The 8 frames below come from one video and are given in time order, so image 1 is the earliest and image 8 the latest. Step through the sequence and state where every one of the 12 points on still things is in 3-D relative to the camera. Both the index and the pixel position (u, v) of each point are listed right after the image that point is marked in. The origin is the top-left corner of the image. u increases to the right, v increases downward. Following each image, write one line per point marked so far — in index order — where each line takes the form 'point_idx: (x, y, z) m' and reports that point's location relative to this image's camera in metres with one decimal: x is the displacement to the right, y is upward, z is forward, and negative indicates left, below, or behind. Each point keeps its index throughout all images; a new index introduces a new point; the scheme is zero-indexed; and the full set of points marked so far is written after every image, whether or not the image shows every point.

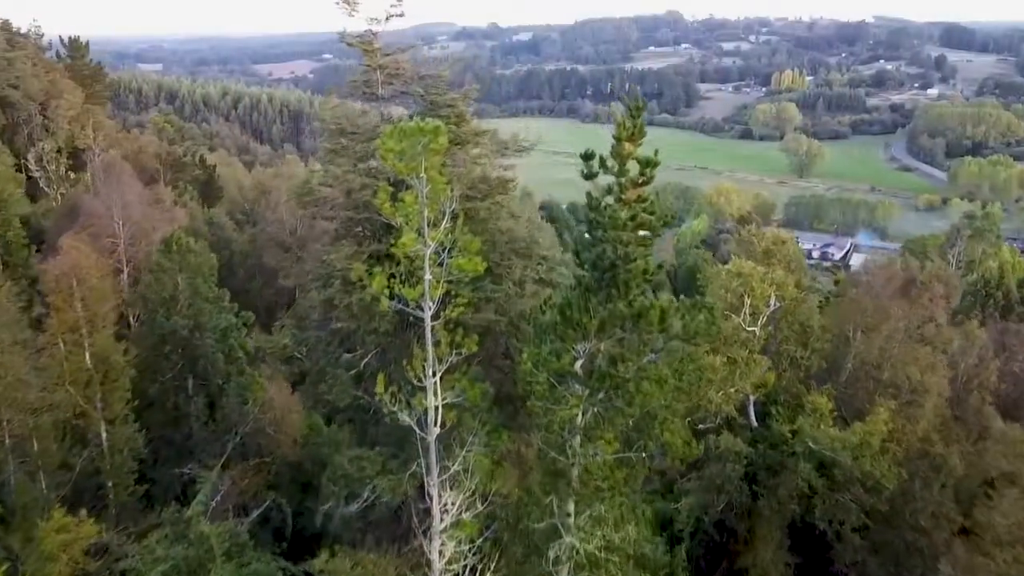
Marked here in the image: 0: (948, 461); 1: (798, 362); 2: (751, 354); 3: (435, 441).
0: (+7.2, -2.9, +13.2) m
1: (+5.1, -1.3, +14.3) m
2: (+3.9, -1.1, +13.1) m
3: (-0.7, -1.4, +7.2) m
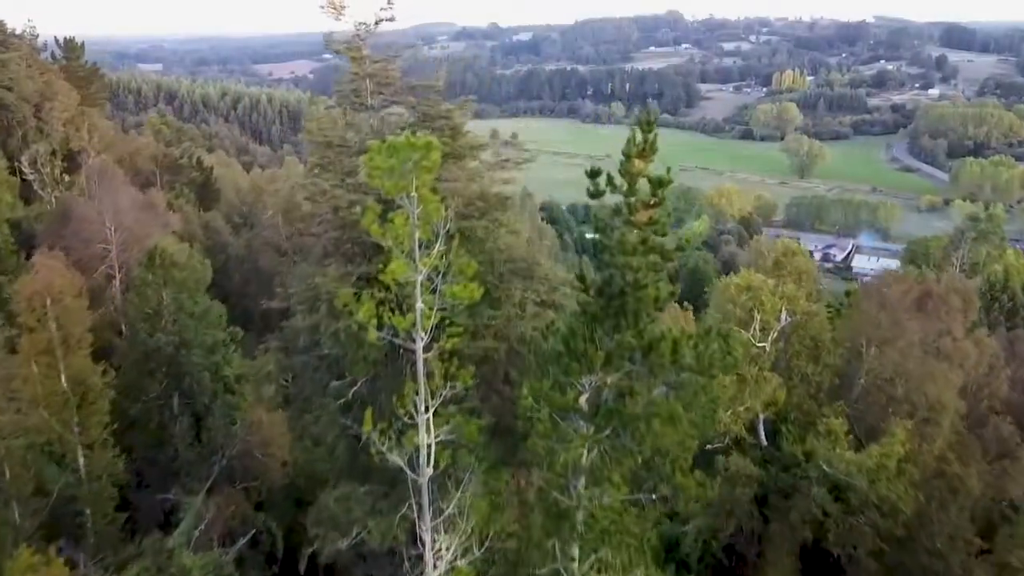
0: (+7.2, -3.1, +12.7) m
1: (+5.1, -1.6, +13.7) m
2: (+3.9, -1.3, +12.6) m
3: (-0.7, -1.6, +6.7) m
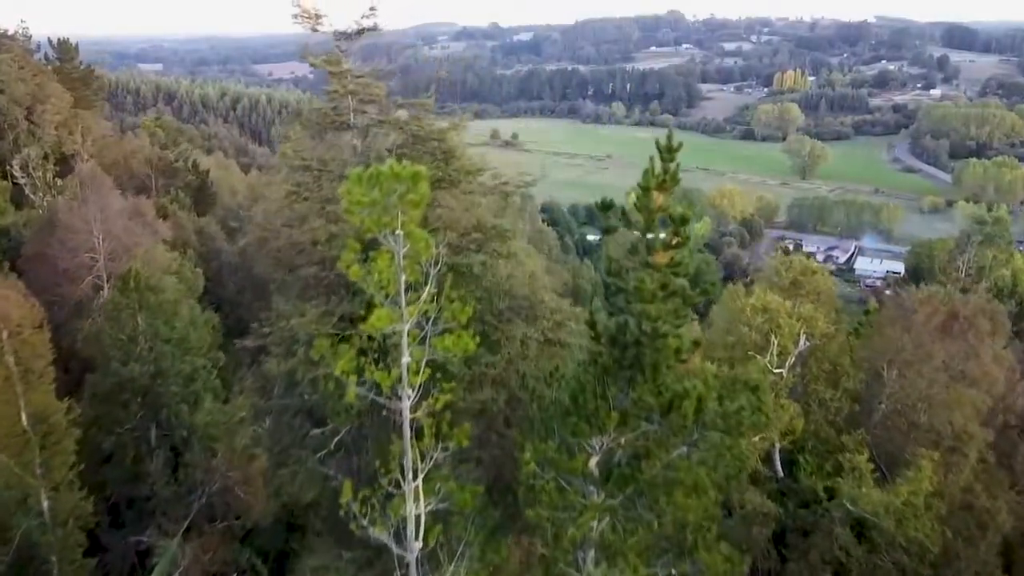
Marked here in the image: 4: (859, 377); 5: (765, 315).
0: (+7.2, -3.4, +11.9) m
1: (+5.1, -1.9, +13.0) m
2: (+3.9, -1.6, +11.8) m
3: (-0.7, -2.0, +5.9) m
4: (+5.8, -1.5, +13.3) m
5: (+4.0, -0.4, +12.7) m
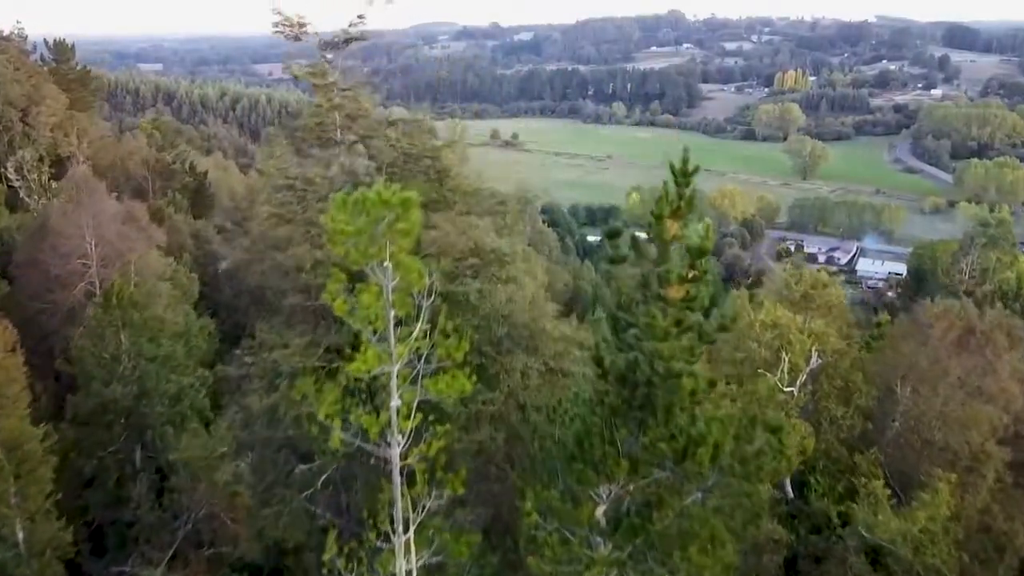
0: (+7.2, -3.6, +11.5) m
1: (+5.1, -2.1, +12.5) m
2: (+3.9, -1.9, +11.3) m
3: (-0.7, -2.2, +5.5) m
4: (+5.8, -1.7, +12.8) m
5: (+4.0, -0.6, +12.3) m
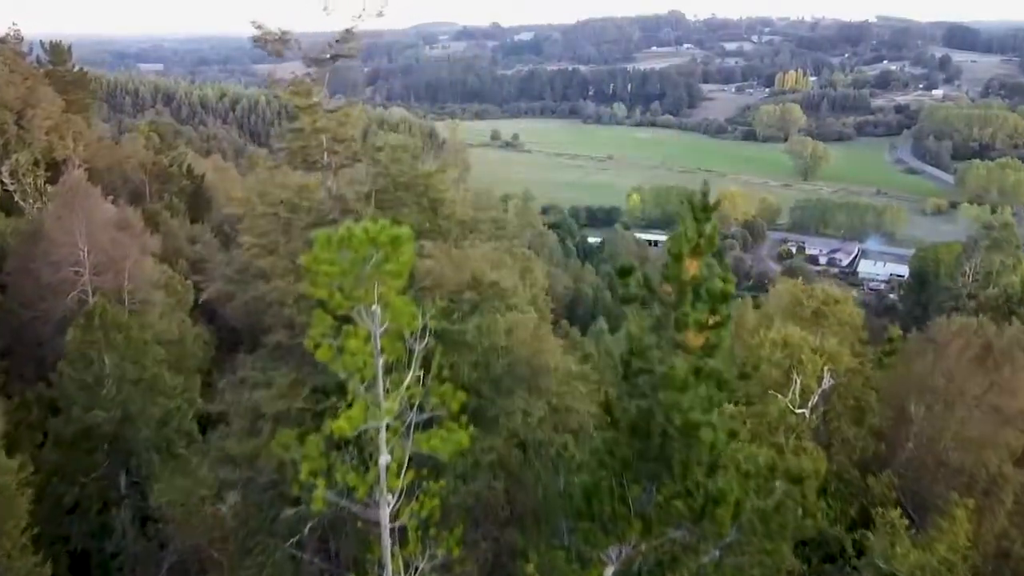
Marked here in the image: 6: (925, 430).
0: (+7.2, -3.9, +11.0) m
1: (+5.1, -2.3, +12.1) m
2: (+4.0, -2.1, +10.9) m
3: (-0.7, -2.4, +5.1) m
4: (+5.8, -1.9, +12.4) m
5: (+4.0, -0.9, +11.8) m
6: (+6.2, -2.2, +11.8) m
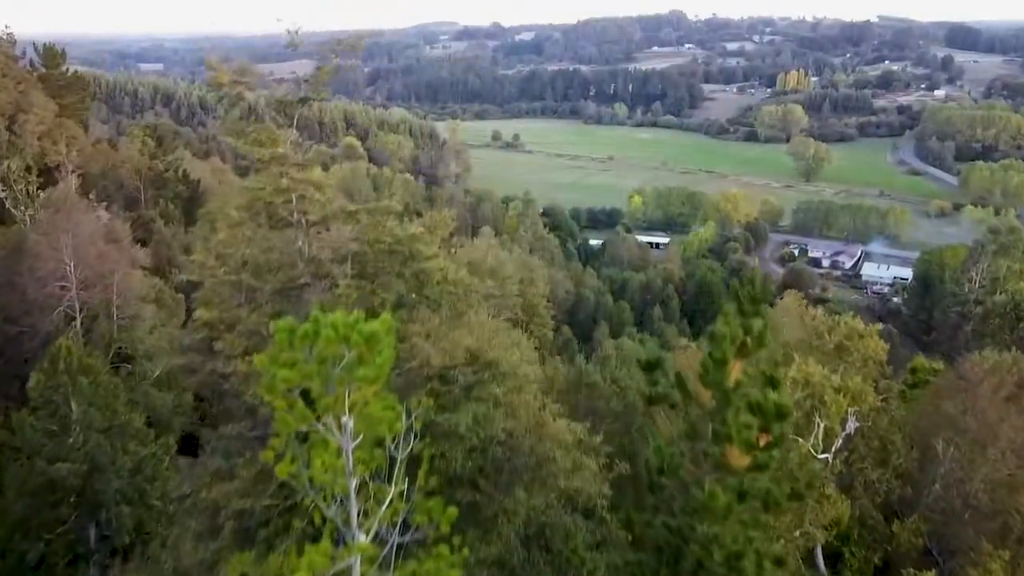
0: (+7.3, -4.3, +10.3) m
1: (+5.2, -2.8, +11.3) m
2: (+4.0, -2.5, +10.2) m
3: (-0.7, -2.9, +4.3) m
4: (+5.8, -2.4, +11.6) m
5: (+4.0, -1.3, +11.1) m
6: (+6.2, -2.6, +11.0) m
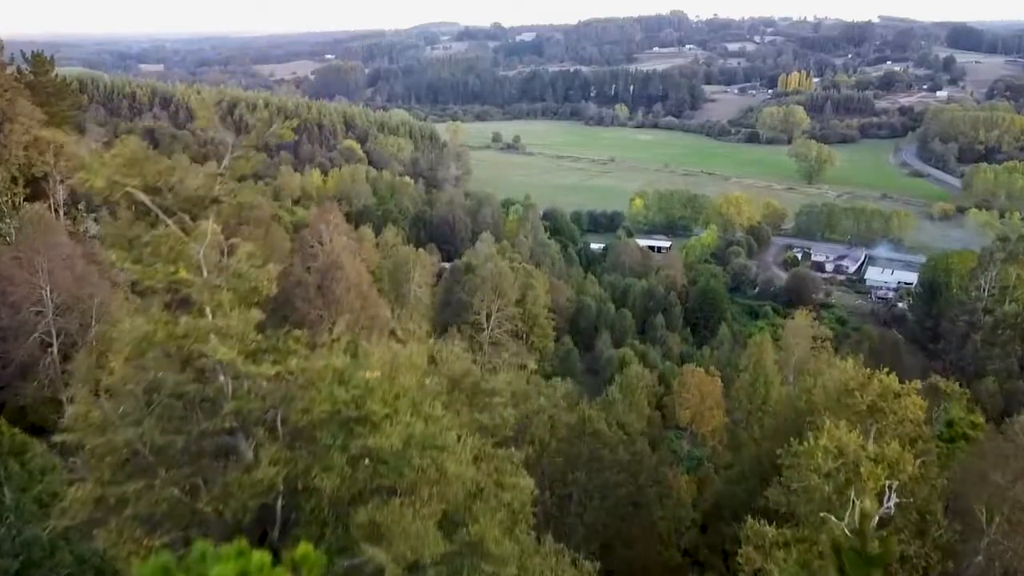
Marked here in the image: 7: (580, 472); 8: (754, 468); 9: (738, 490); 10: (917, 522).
0: (+7.2, -5.0, +9.2) m
1: (+5.1, -3.4, +10.2) m
2: (+3.9, -3.2, +9.0) m
3: (-0.7, -3.5, +3.2) m
4: (+5.8, -3.0, +10.5) m
5: (+4.0, -2.0, +10.0) m
6: (+6.2, -3.3, +9.9) m
7: (+1.2, -3.3, +14.0) m
8: (+4.4, -3.3, +14.5) m
9: (+4.1, -3.7, +14.5) m
10: (+5.3, -3.0, +10.4) m
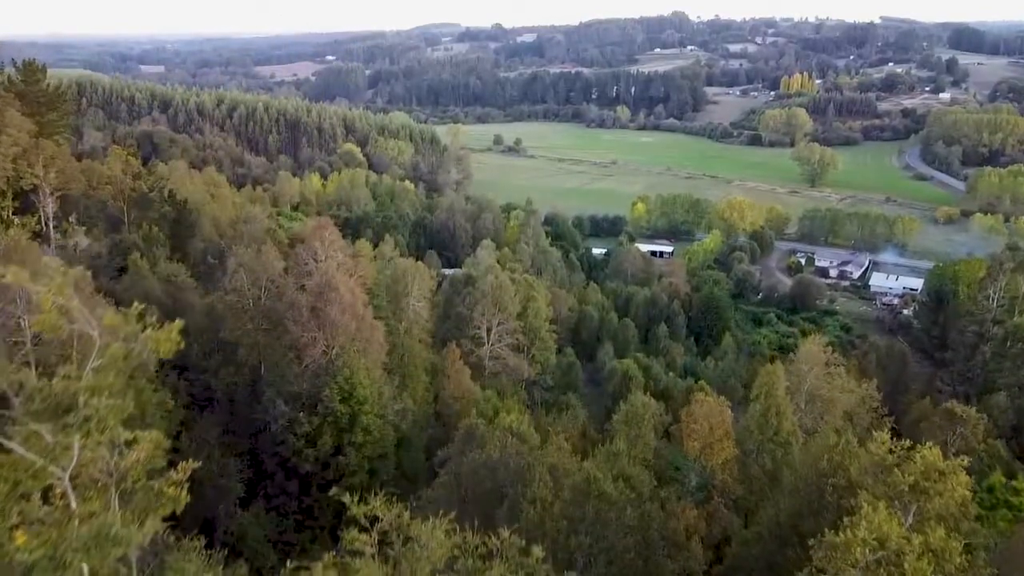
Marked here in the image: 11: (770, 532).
0: (+7.2, -5.7, +8.1) m
1: (+5.1, -4.2, +9.2) m
2: (+3.9, -3.9, +8.0) m
3: (-0.8, -4.2, +2.2) m
4: (+5.8, -3.7, +9.5) m
5: (+4.0, -2.7, +8.9) m
6: (+6.2, -4.0, +8.9) m
7: (+1.2, -4.0, +13.0) m
8: (+4.4, -4.0, +13.5) m
9: (+4.1, -4.4, +13.5) m
10: (+5.3, -3.7, +9.4) m
11: (+4.4, -4.1, +13.4) m
